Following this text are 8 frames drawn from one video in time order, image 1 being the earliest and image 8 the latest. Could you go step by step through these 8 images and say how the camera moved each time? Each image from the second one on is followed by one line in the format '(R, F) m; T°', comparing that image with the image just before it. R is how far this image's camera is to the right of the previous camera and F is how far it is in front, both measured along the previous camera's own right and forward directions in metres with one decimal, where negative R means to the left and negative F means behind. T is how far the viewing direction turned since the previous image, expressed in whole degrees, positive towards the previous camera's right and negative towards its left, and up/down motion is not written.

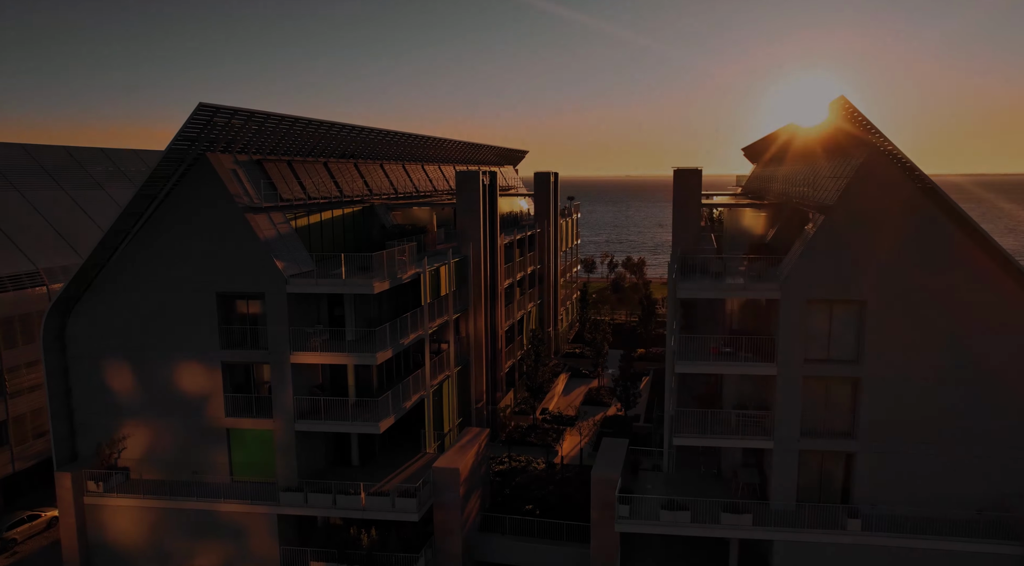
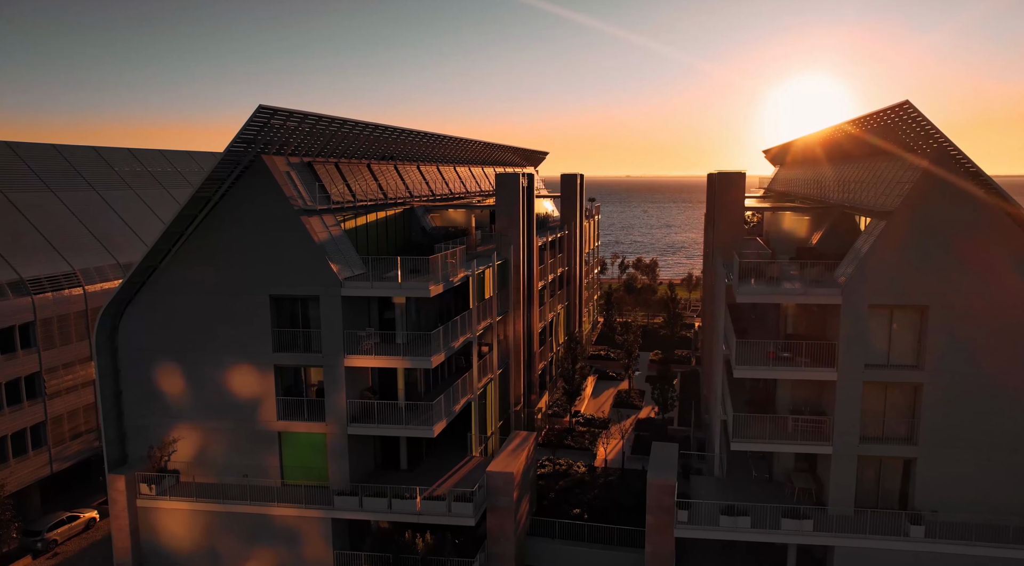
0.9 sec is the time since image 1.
(-1.7, +0.1) m; 0°
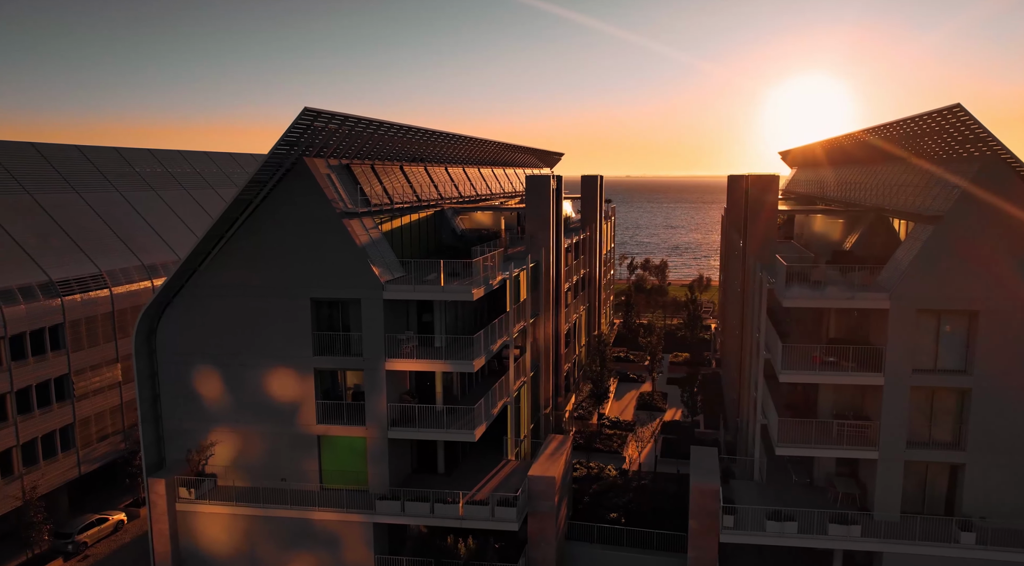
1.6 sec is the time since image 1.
(-1.4, +0.1) m; 0°
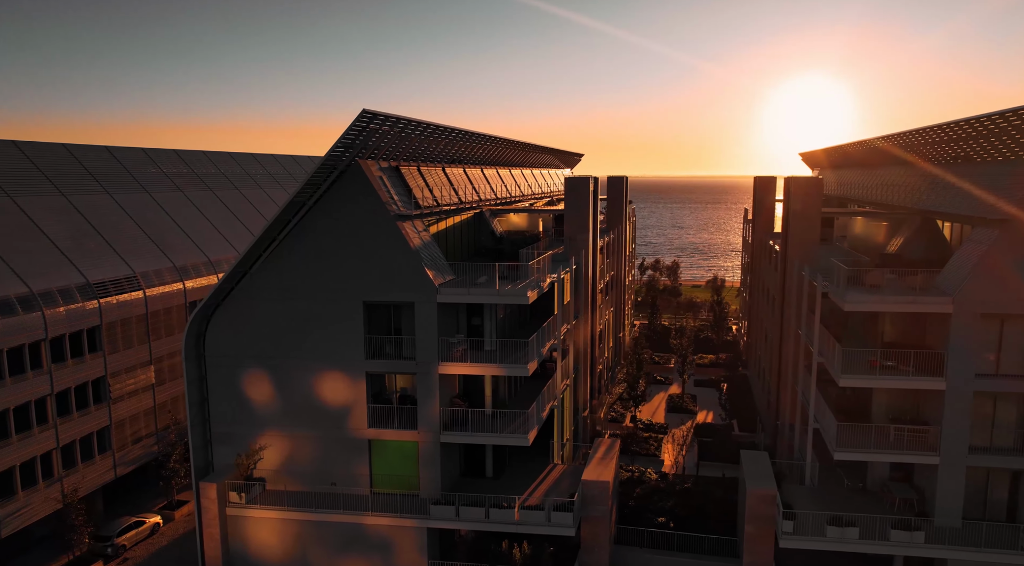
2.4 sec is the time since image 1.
(-1.7, +0.2) m; 0°
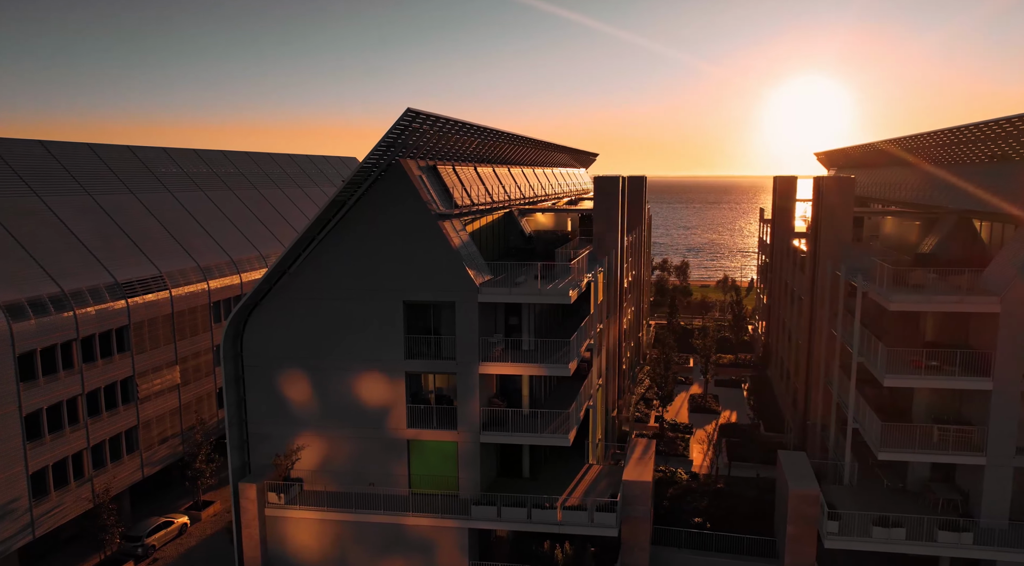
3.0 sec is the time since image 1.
(-1.3, +0.1) m; 0°
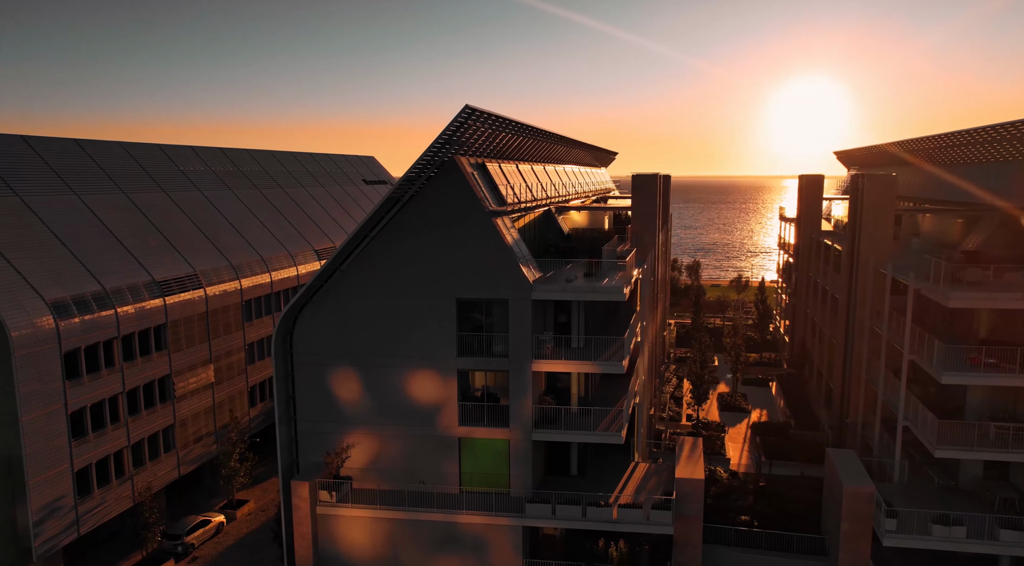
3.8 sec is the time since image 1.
(-1.7, +0.1) m; 0°
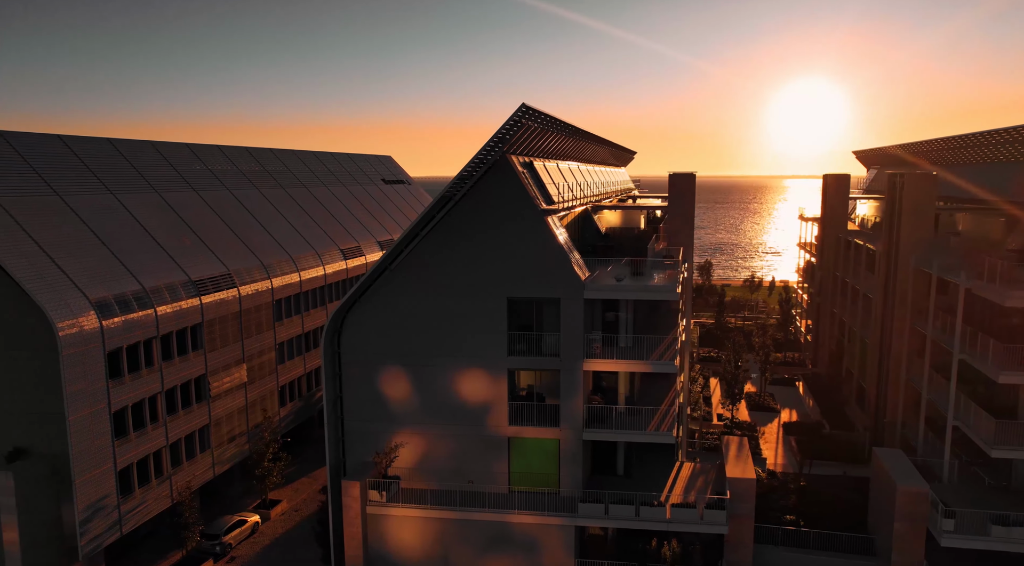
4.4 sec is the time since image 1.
(-1.6, +0.1) m; 0°
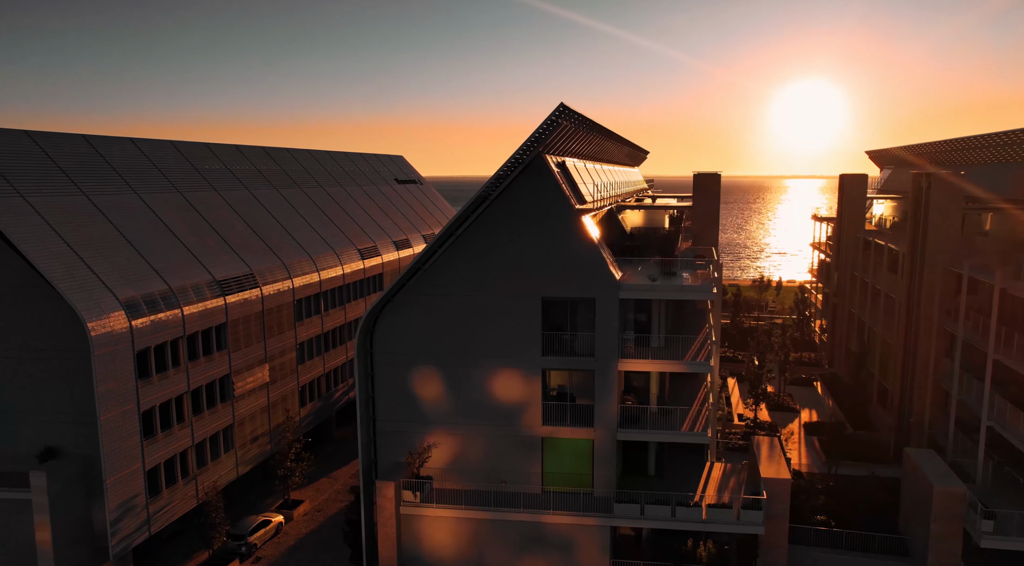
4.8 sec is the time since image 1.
(-1.1, +0.1) m; 0°
